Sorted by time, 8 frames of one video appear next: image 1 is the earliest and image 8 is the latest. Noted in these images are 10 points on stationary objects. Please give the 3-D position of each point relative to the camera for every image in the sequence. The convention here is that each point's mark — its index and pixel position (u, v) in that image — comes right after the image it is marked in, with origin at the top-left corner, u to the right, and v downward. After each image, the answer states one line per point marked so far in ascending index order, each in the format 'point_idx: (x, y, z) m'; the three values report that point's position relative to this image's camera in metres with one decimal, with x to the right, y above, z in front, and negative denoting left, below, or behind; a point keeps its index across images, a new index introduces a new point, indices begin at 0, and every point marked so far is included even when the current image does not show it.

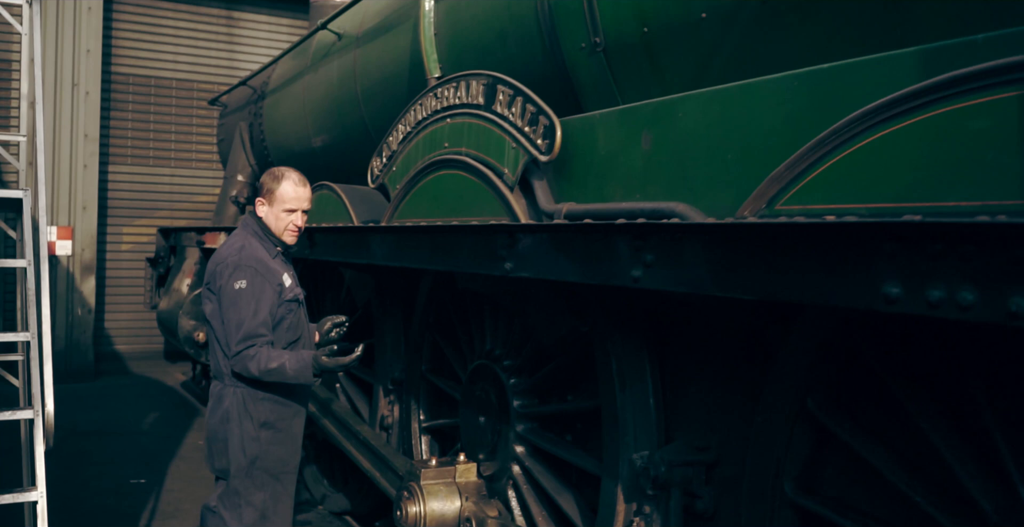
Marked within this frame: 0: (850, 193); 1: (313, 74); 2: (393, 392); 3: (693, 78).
0: (+0.6, +0.1, +1.7) m
1: (-1.3, +1.2, +6.2) m
2: (-0.5, -0.6, +4.4) m
3: (+0.5, +0.5, +2.6) m
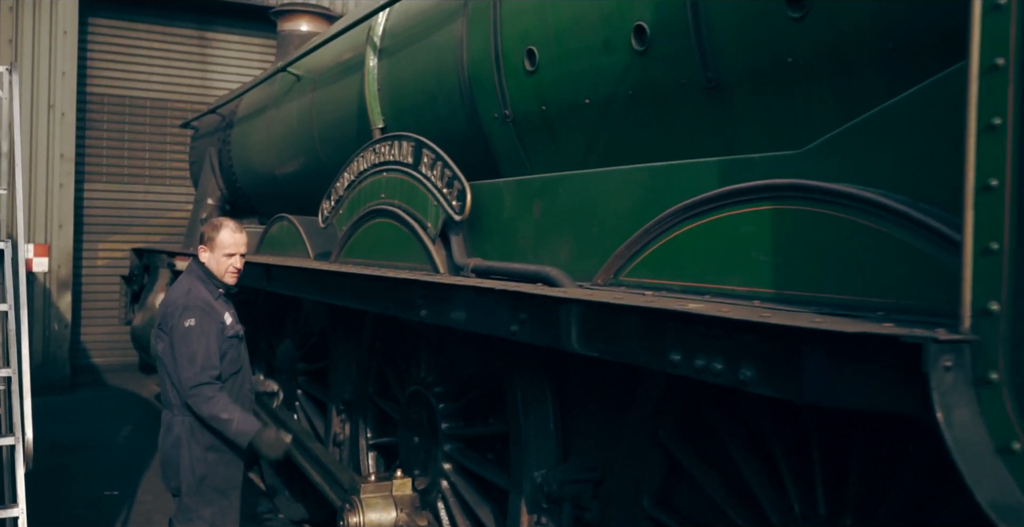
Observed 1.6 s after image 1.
0: (+0.4, 0.0, +2.2) m
1: (-1.6, +1.1, +6.6) m
2: (-0.8, -0.7, +4.8) m
3: (+0.2, +0.4, +3.0) m
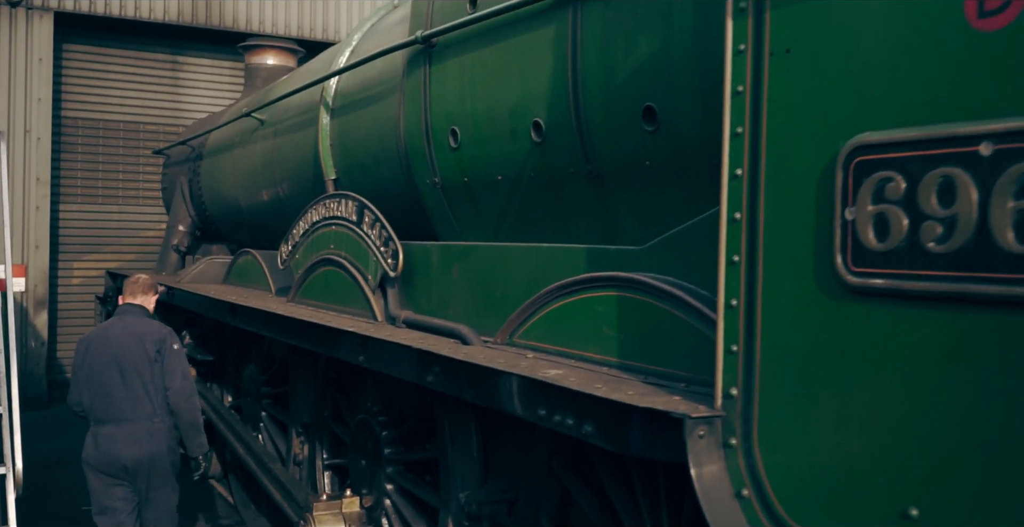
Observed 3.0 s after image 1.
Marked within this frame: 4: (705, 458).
0: (+0.1, -0.2, +2.7) m
1: (-2.0, +0.8, +7.1) m
2: (-1.1, -0.9, +5.3) m
3: (-0.1, +0.2, +3.5) m
4: (+0.4, -0.4, +1.8) m
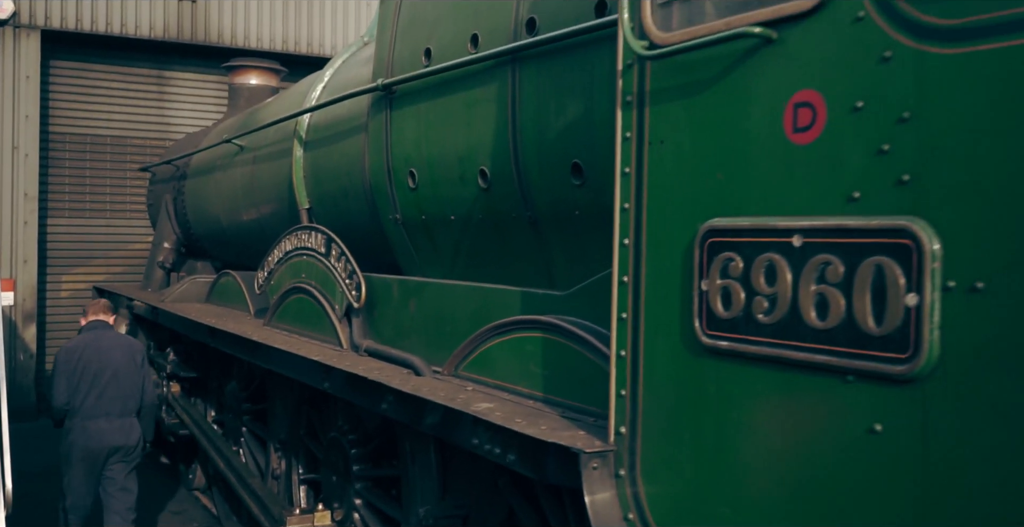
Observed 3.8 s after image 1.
0: (-0.1, -0.3, +3.0) m
1: (-2.2, +0.7, +7.4) m
2: (-1.3, -1.1, +5.6) m
3: (-0.2, 0.0, +3.9) m
4: (+0.2, -0.5, +2.1) m
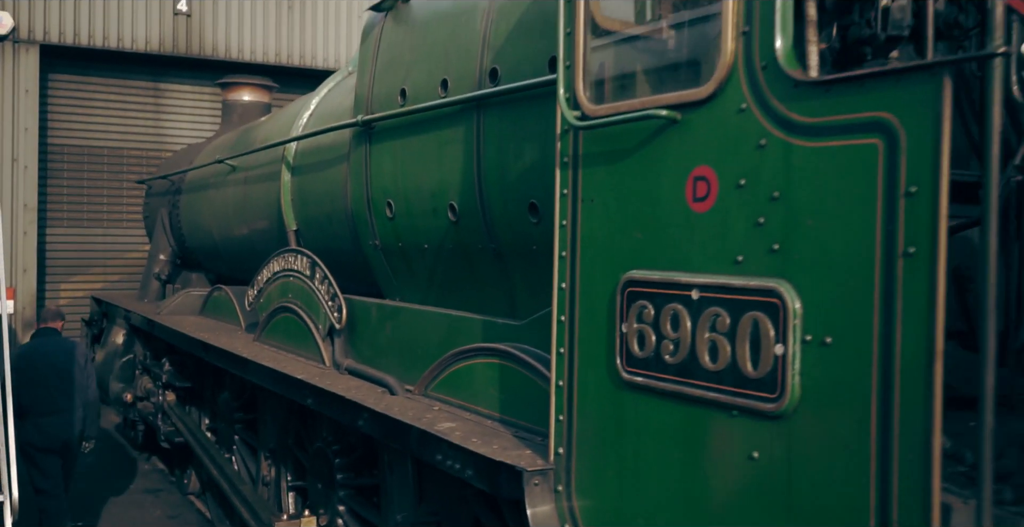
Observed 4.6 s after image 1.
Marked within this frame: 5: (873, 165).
0: (-0.2, -0.4, +3.3) m
1: (-2.3, +0.6, +7.7) m
2: (-1.5, -1.2, +5.9) m
3: (-0.4, -0.1, +4.2) m
4: (+0.1, -0.6, +2.4) m
5: (+0.6, +0.2, +1.7) m
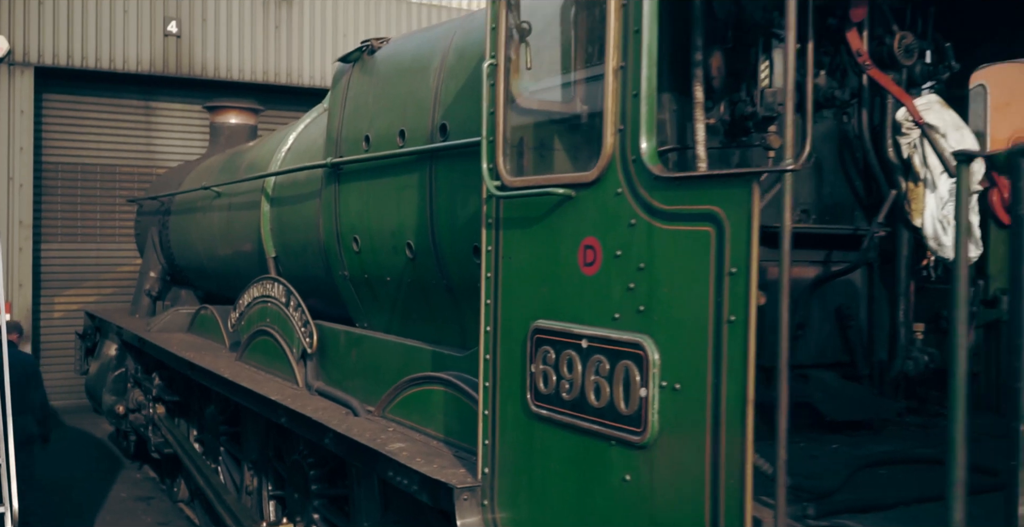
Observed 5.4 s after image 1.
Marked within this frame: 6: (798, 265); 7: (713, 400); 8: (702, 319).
0: (-0.4, -0.6, +3.7) m
1: (-2.6, +0.4, +8.1) m
2: (-1.7, -1.3, +6.3) m
3: (-0.6, -0.2, +4.6) m
4: (-0.1, -0.7, +2.8) m
5: (+0.4, 0.0, +2.1) m
6: (+0.9, 0.0, +3.2) m
7: (+0.4, -0.3, +2.0) m
8: (+0.4, -0.1, +2.1) m
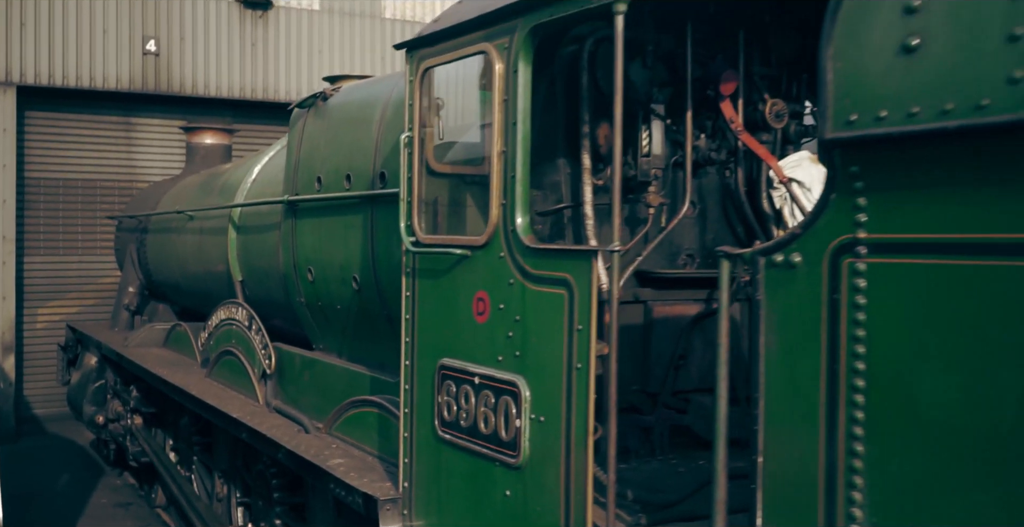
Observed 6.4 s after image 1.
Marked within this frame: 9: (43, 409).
0: (-0.7, -0.7, +4.2) m
1: (-2.9, +0.3, +8.5) m
2: (-2.0, -1.5, +6.8) m
3: (-0.9, -0.4, +5.0) m
4: (-0.4, -0.9, +3.3) m
5: (+0.1, -0.1, +2.5) m
6: (+0.6, -0.1, +3.6) m
7: (+0.1, -0.4, +2.5) m
8: (+0.1, -0.3, +2.6) m
9: (-5.7, -1.8, +11.8) m
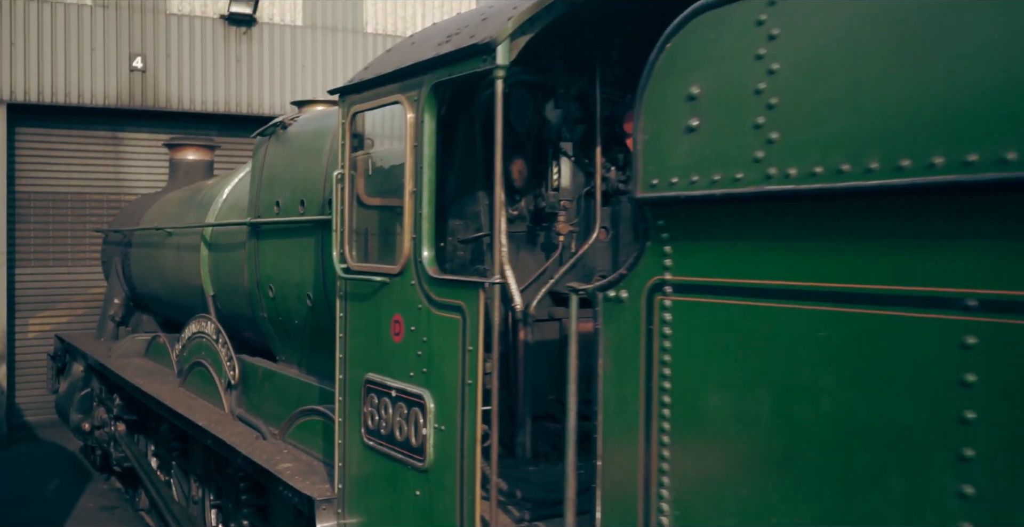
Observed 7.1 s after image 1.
0: (-1.0, -0.8, +4.6) m
1: (-3.2, +0.2, +8.9) m
2: (-2.3, -1.6, +7.1) m
3: (-1.2, -0.5, +5.4) m
4: (-0.7, -1.0, +3.7) m
5: (-0.2, -0.2, +2.9) m
6: (+0.3, -0.2, +4.0) m
7: (-0.1, -0.5, +2.9) m
8: (-0.2, -0.4, +2.9) m
9: (-6.0, -1.9, +12.2) m
